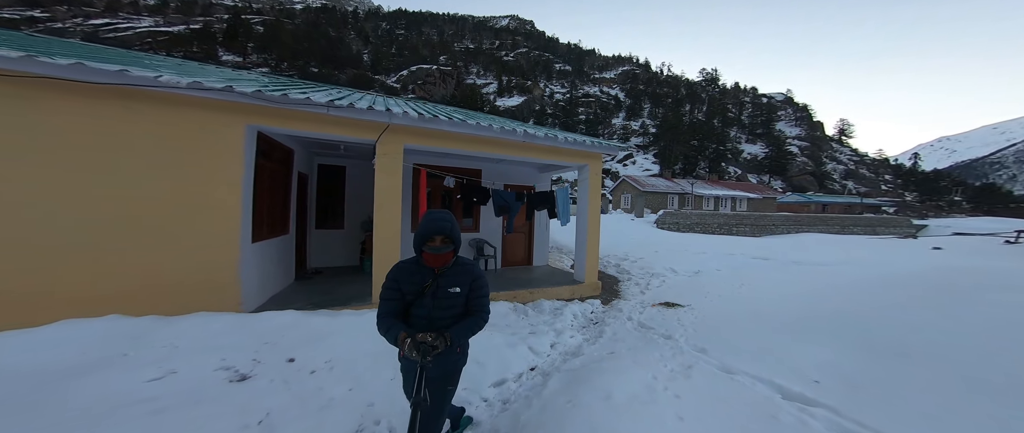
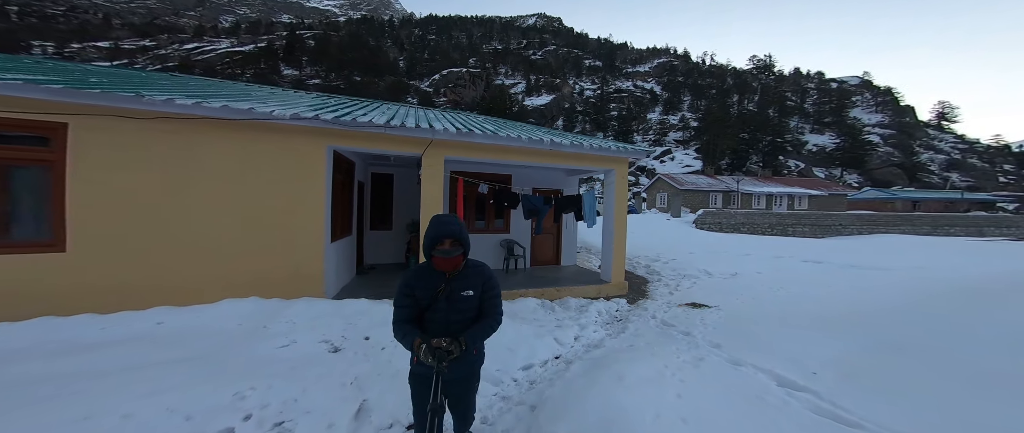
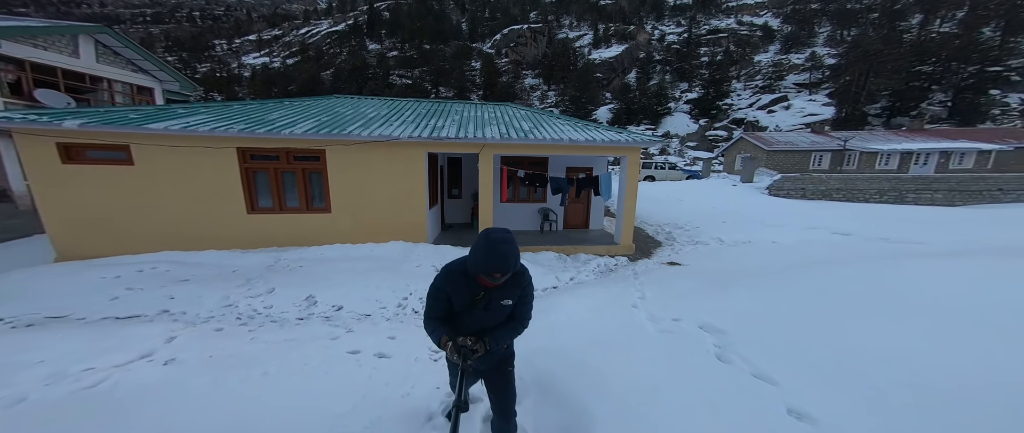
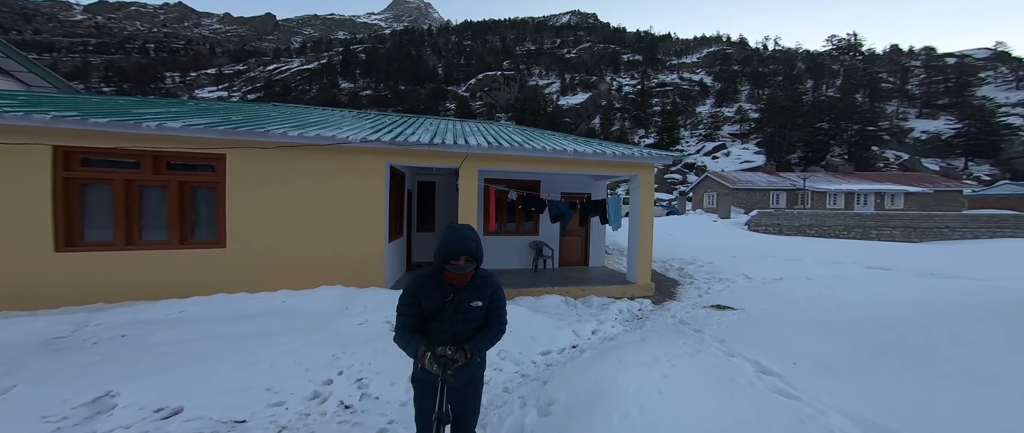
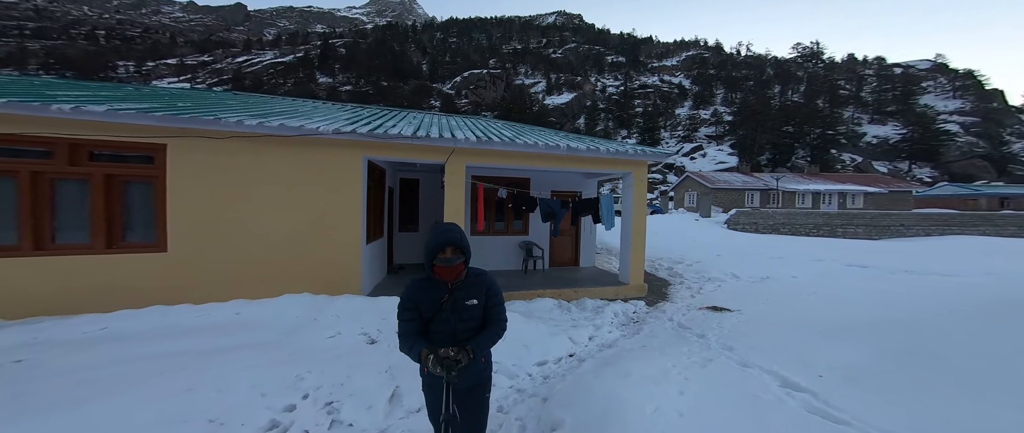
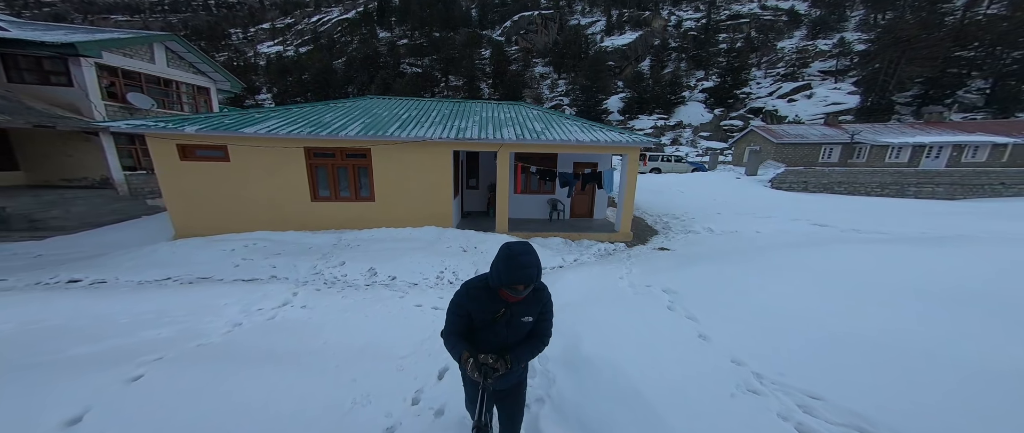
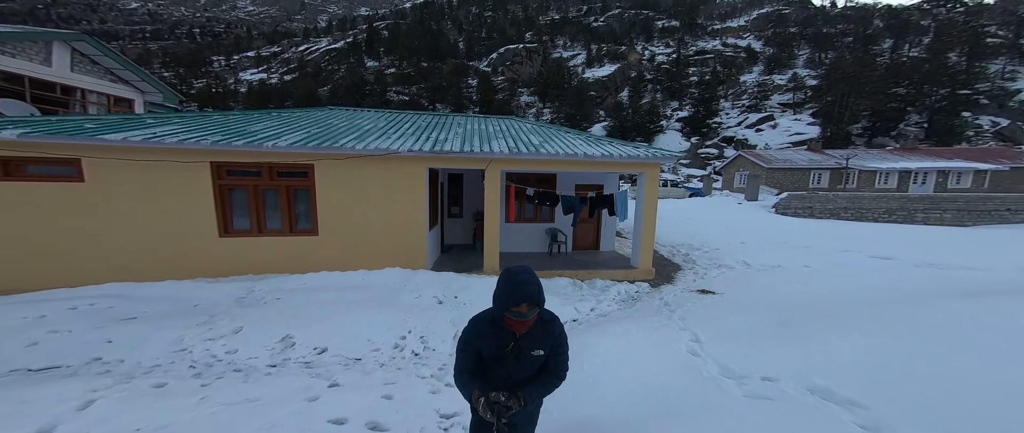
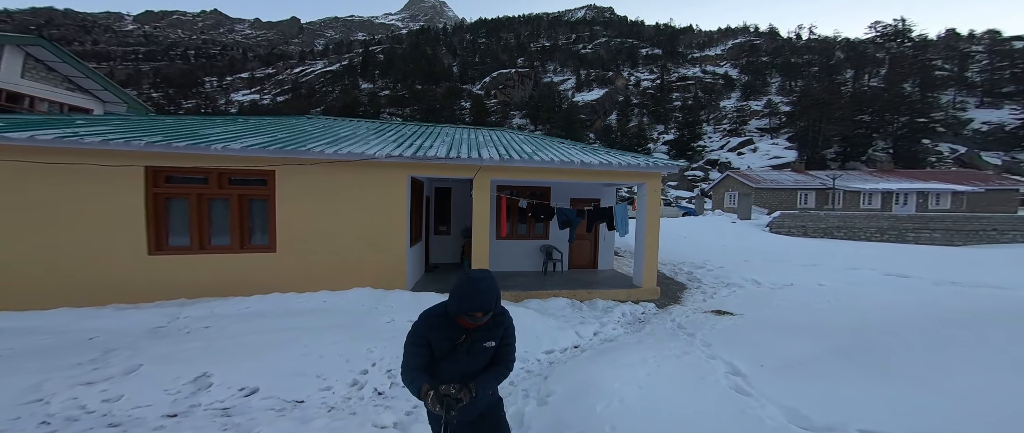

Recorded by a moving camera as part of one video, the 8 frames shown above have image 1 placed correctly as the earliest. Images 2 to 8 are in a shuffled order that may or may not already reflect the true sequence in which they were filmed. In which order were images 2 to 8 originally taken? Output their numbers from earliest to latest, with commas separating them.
2, 5, 4, 8, 7, 3, 6
